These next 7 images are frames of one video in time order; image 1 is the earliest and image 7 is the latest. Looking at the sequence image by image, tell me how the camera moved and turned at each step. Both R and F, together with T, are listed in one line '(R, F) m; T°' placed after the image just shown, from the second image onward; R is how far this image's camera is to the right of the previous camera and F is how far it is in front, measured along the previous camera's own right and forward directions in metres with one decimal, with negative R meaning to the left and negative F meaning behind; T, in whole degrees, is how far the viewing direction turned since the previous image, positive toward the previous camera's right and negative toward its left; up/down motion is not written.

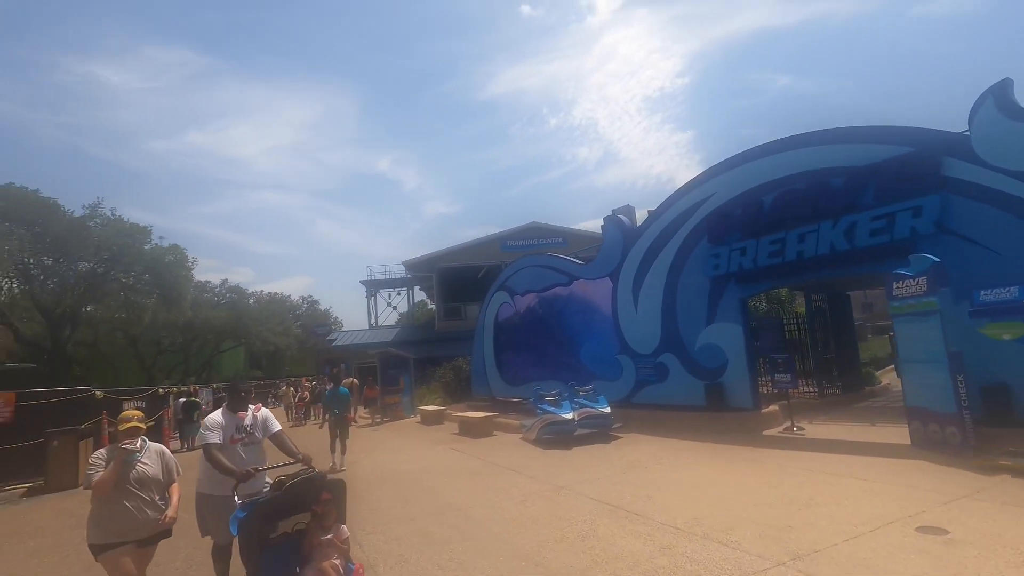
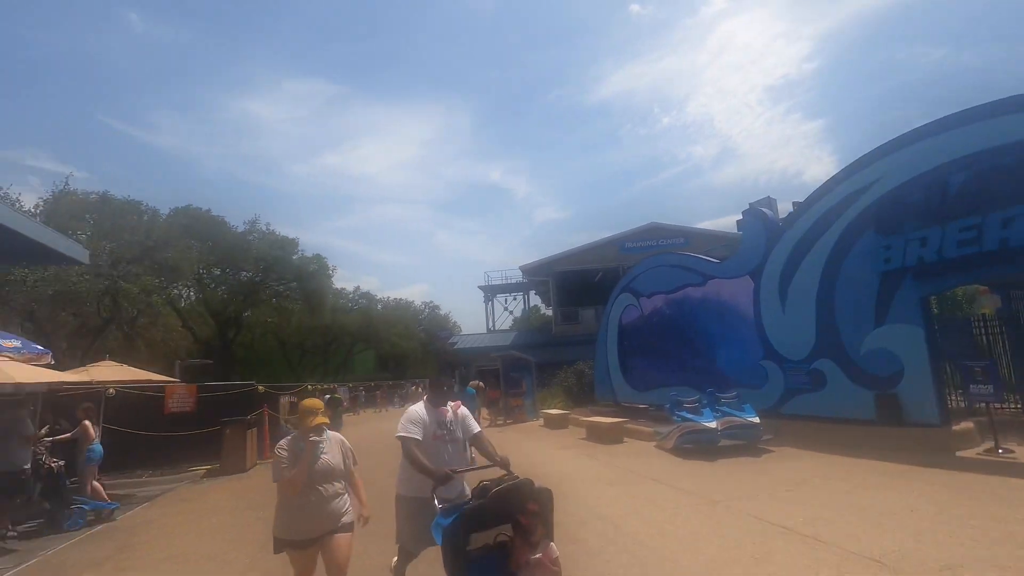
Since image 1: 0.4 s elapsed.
(-0.5, +0.3) m; -12°
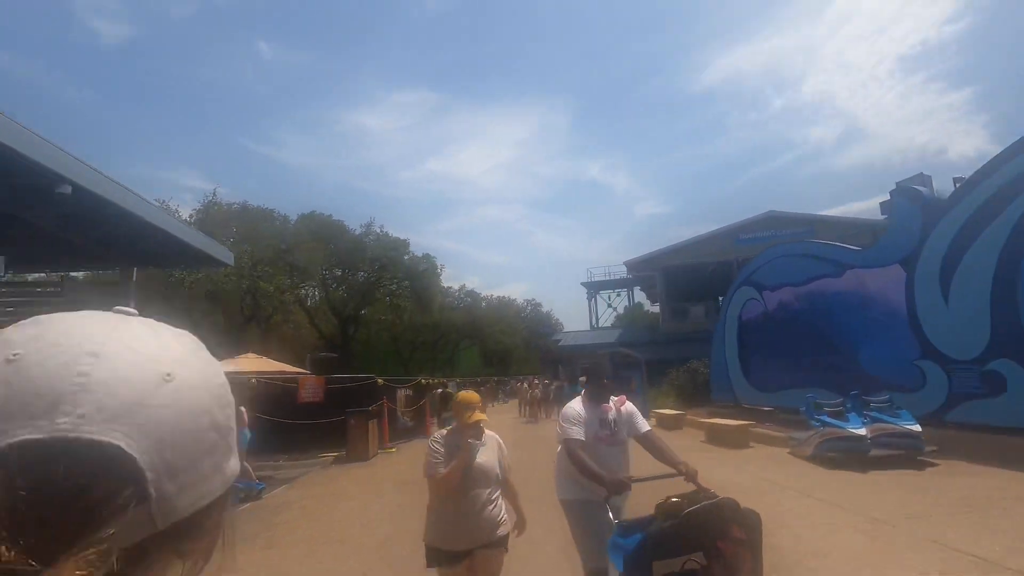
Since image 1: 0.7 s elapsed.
(-0.3, +0.3) m; -11°
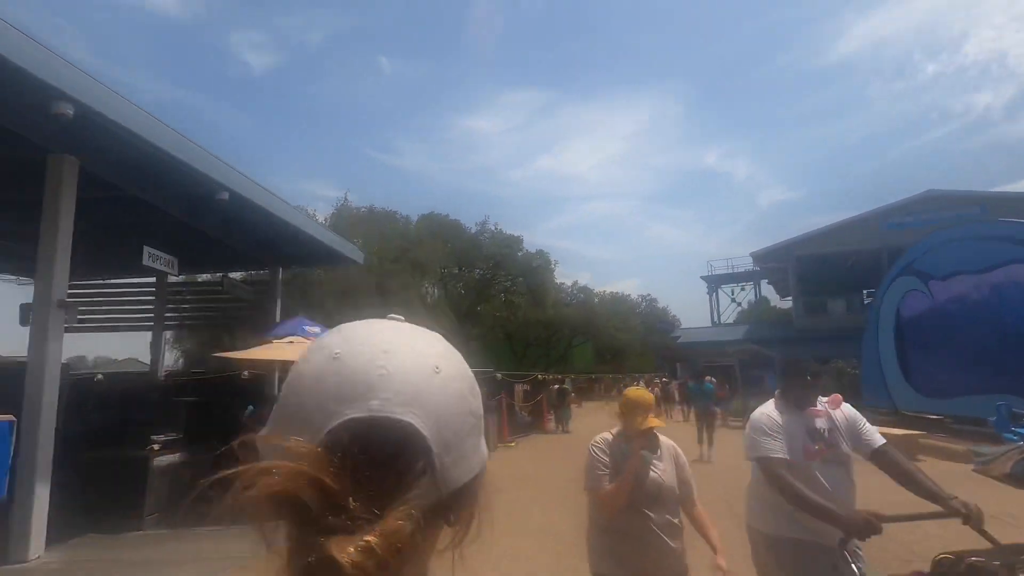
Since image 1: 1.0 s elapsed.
(-0.2, +0.3) m; -12°
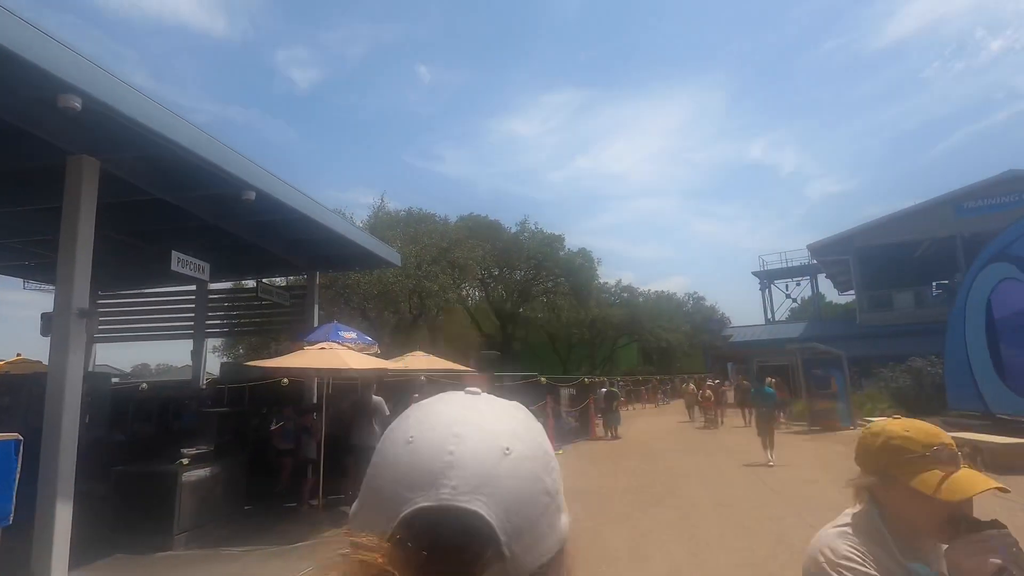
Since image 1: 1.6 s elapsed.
(-0.1, +0.8) m; -4°
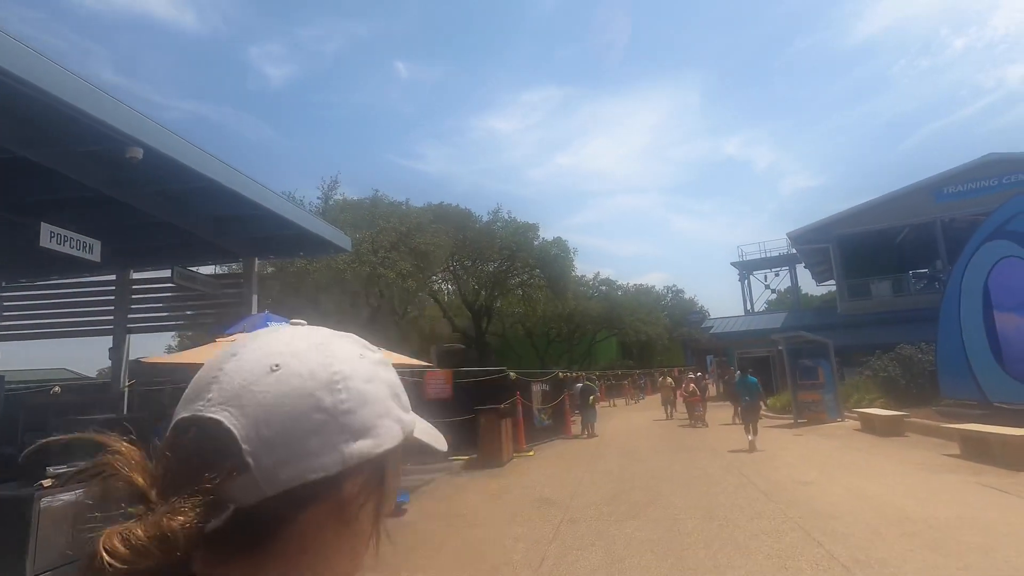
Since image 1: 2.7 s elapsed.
(+0.4, +1.5) m; +2°
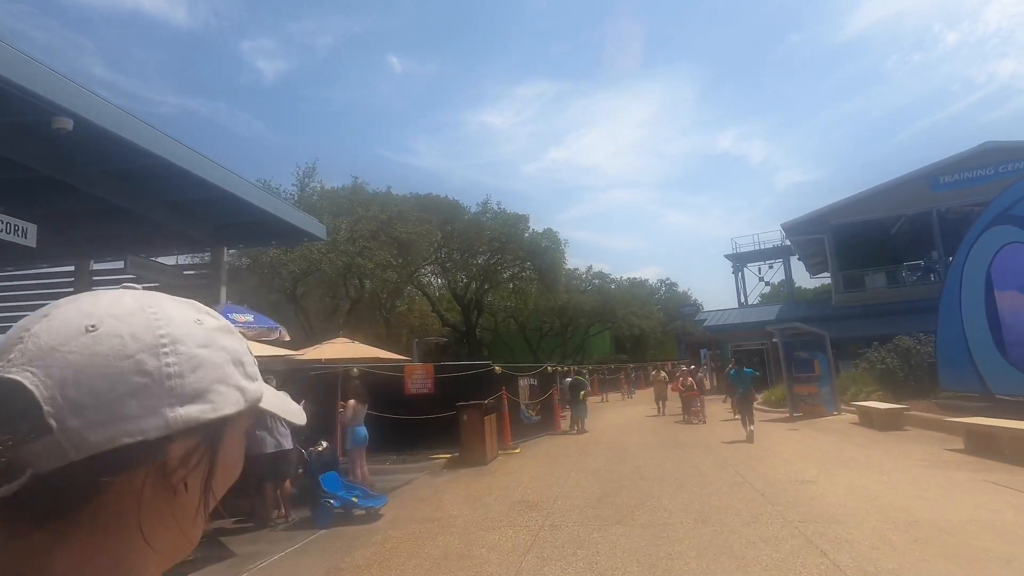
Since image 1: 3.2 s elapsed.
(+0.3, +0.7) m; +1°
